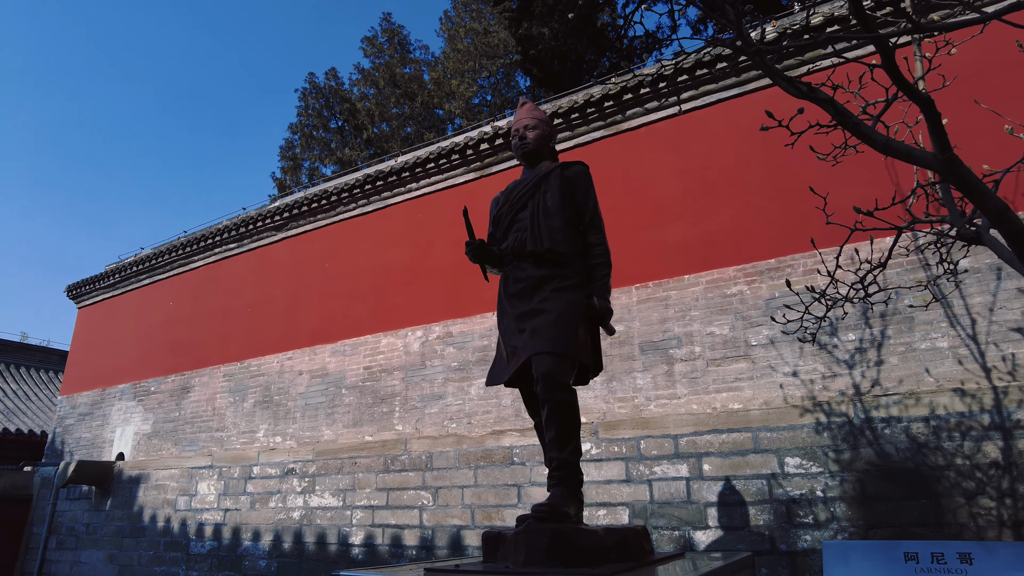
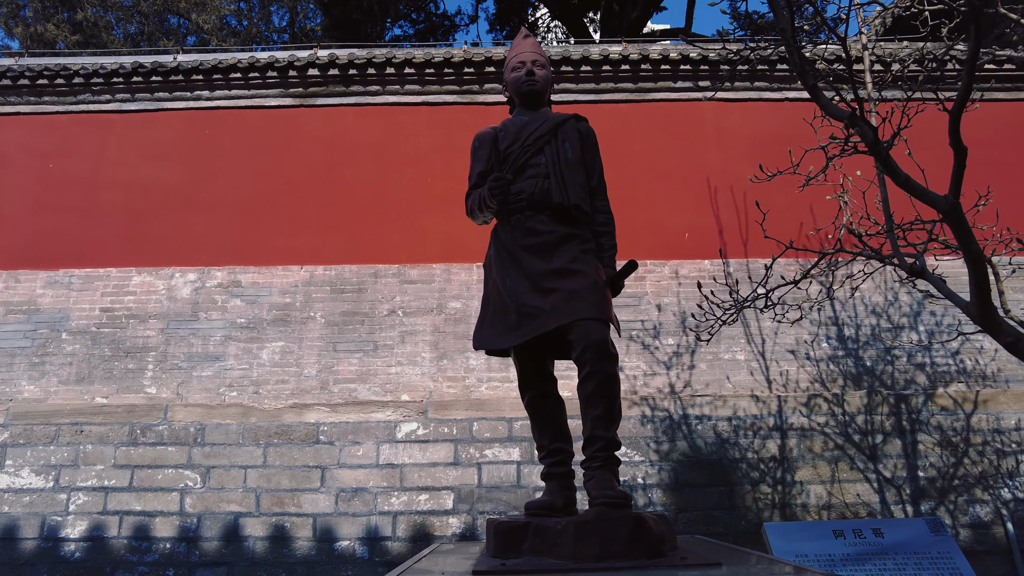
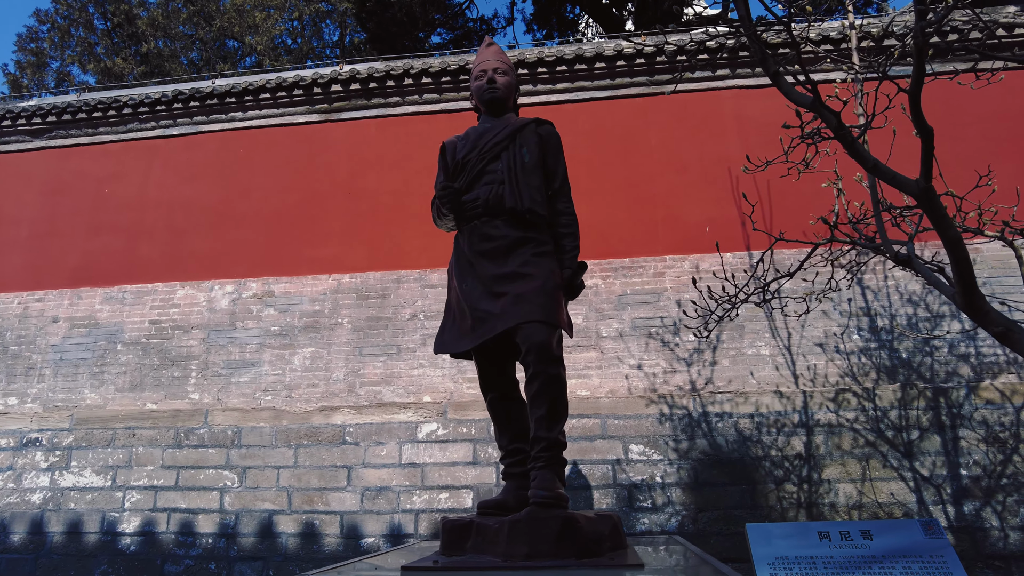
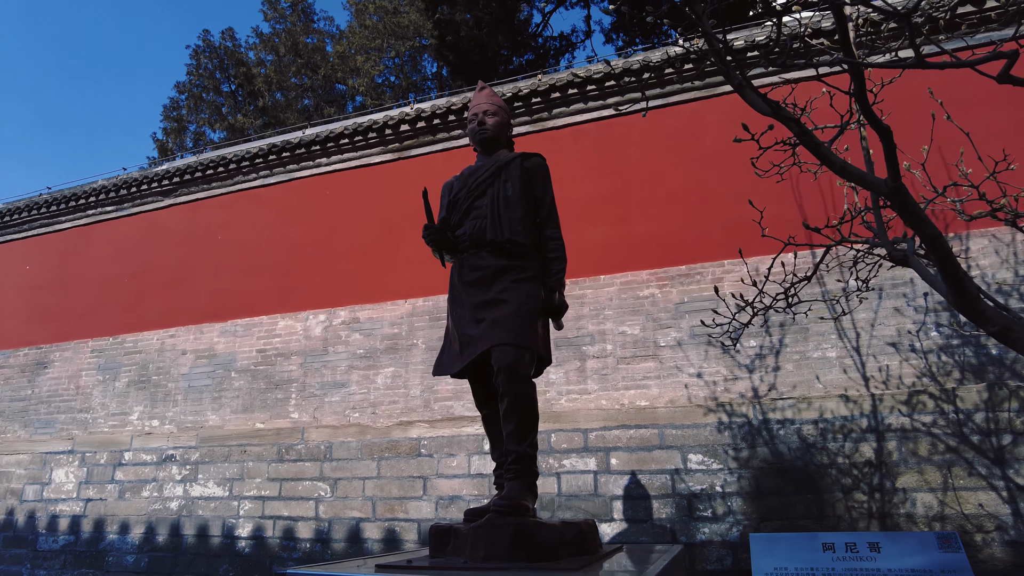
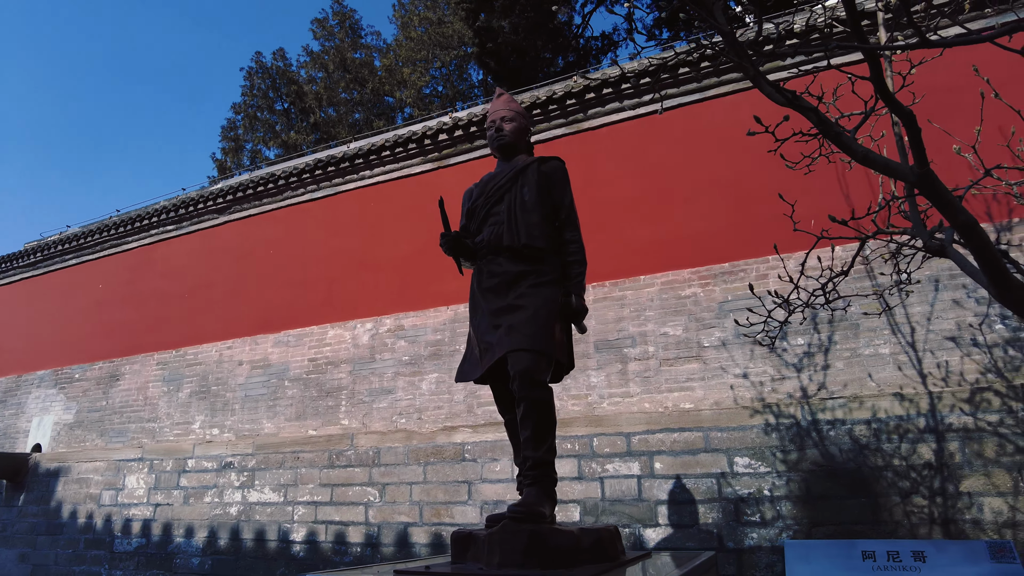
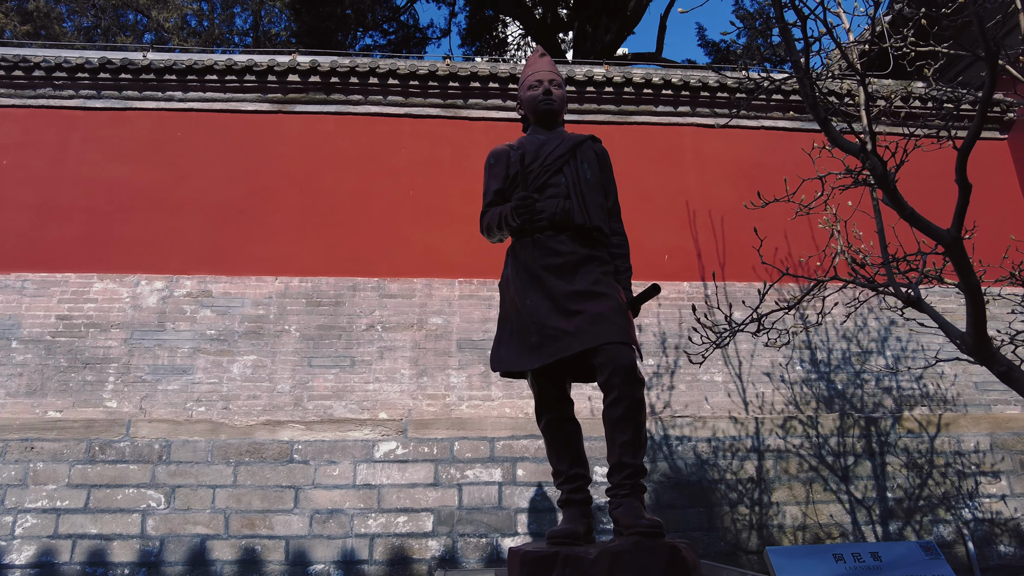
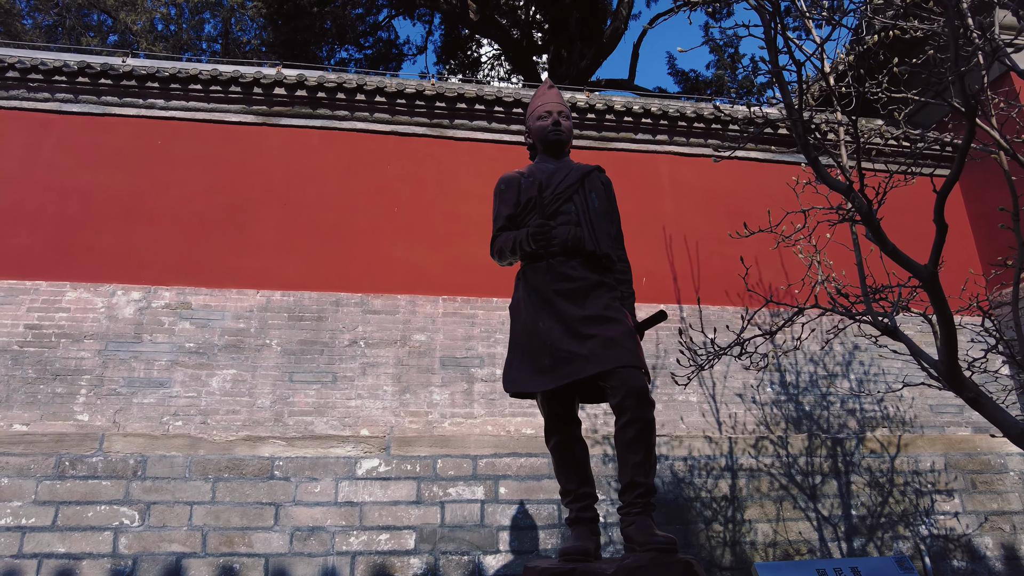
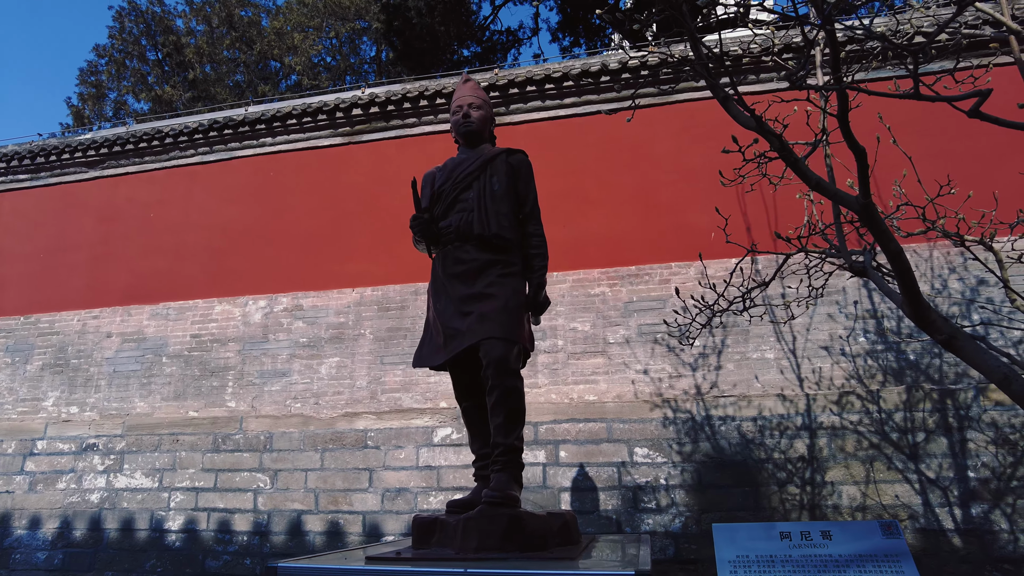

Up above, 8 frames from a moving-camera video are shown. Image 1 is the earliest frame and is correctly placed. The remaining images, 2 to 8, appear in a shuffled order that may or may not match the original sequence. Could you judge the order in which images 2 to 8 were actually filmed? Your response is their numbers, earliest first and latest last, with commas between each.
5, 4, 8, 3, 2, 6, 7
